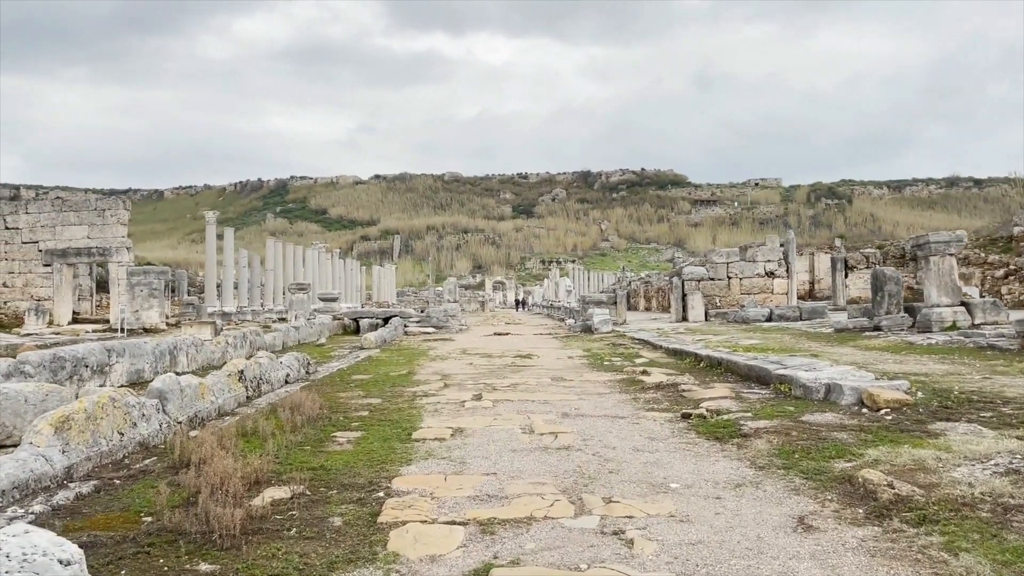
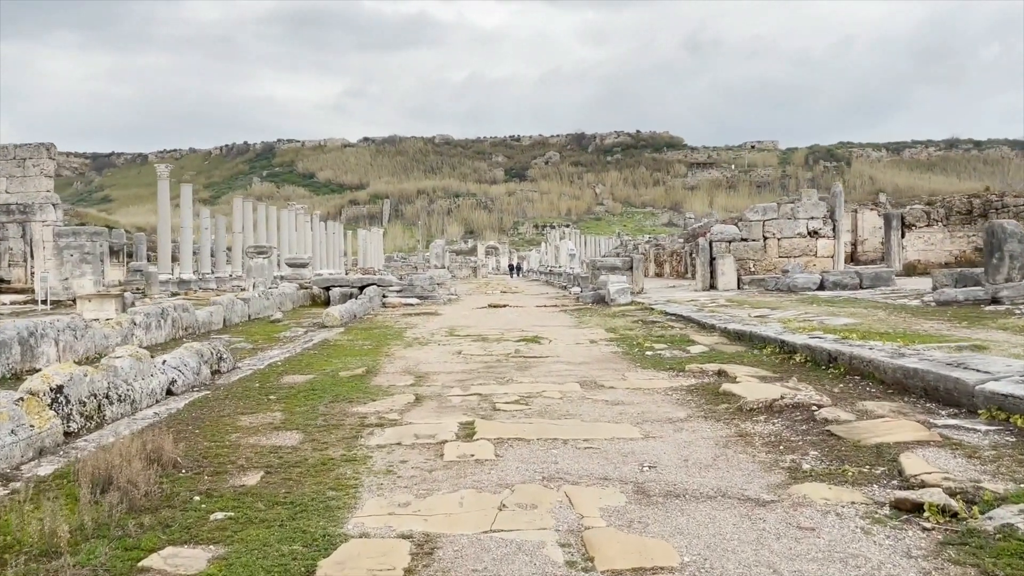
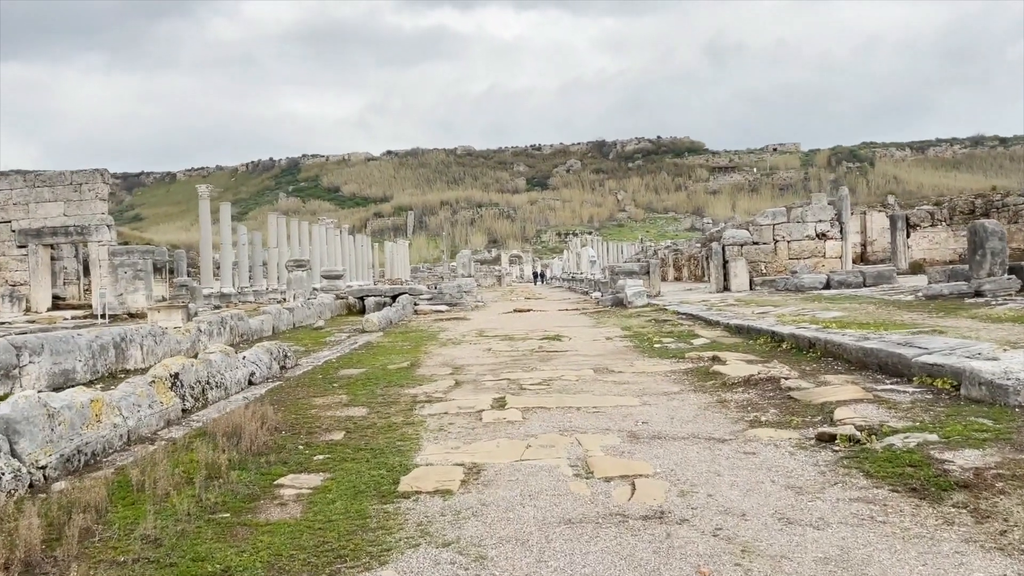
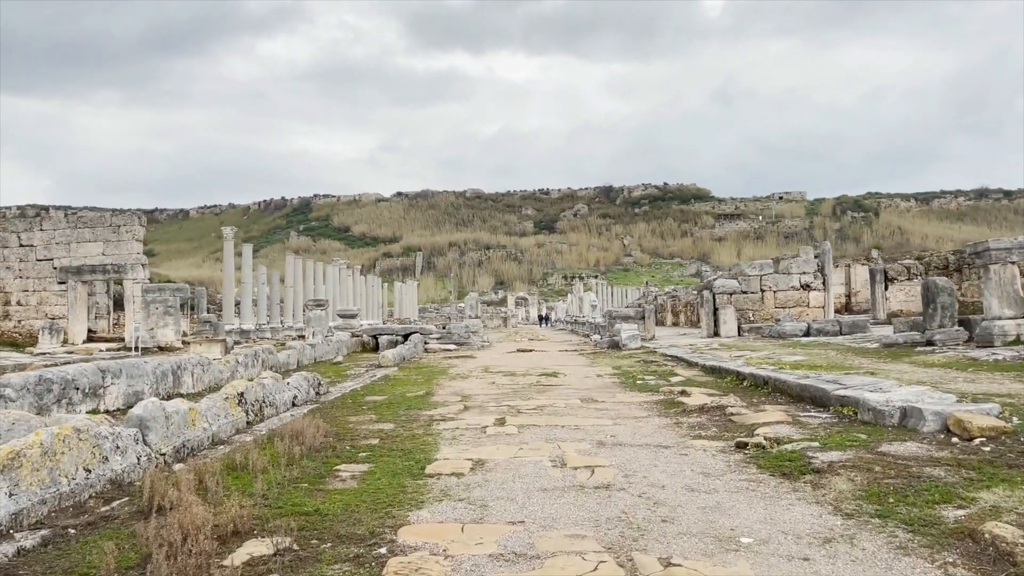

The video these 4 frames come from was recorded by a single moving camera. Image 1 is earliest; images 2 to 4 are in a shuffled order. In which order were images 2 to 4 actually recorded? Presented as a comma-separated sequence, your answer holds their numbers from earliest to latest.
4, 3, 2
